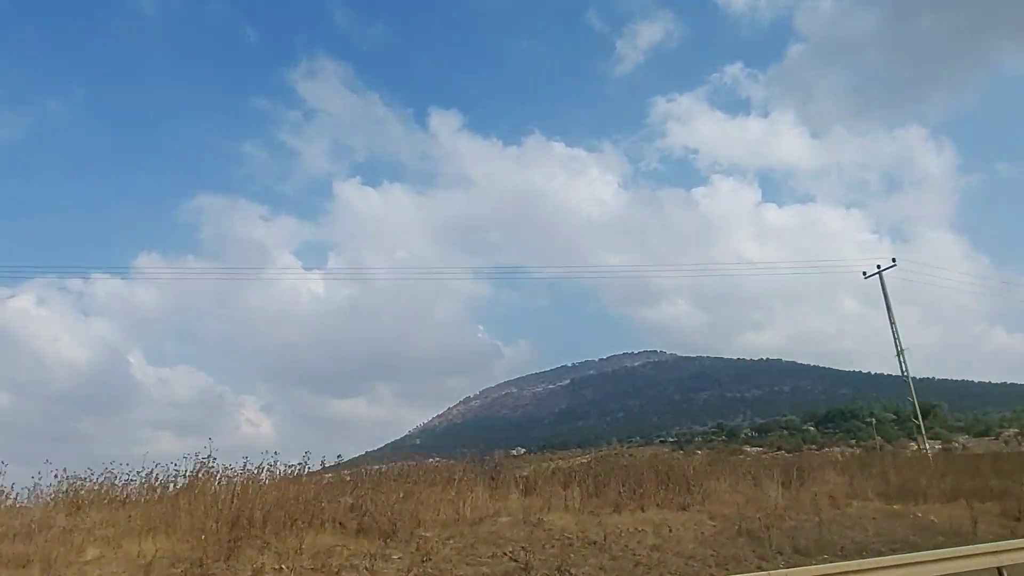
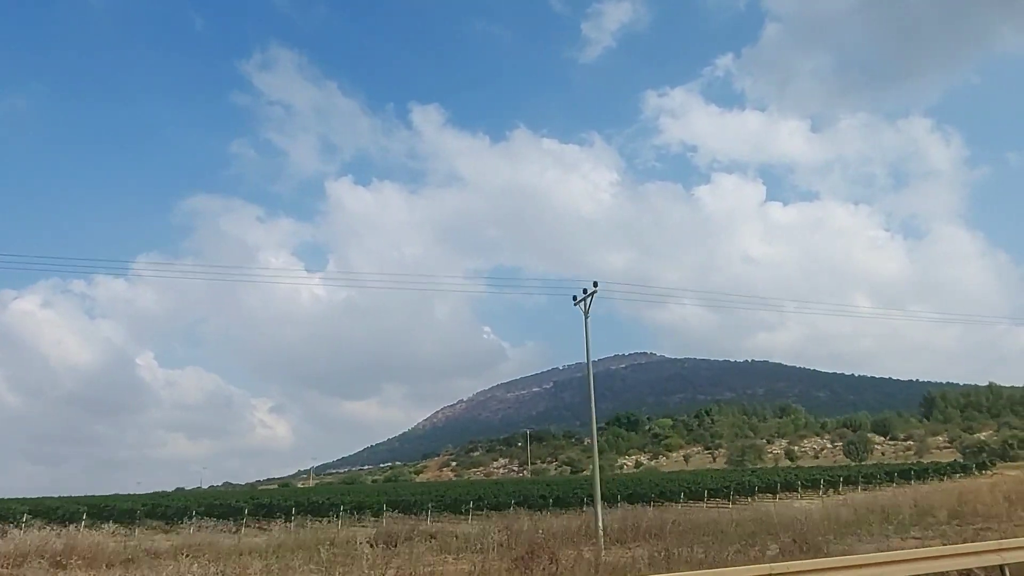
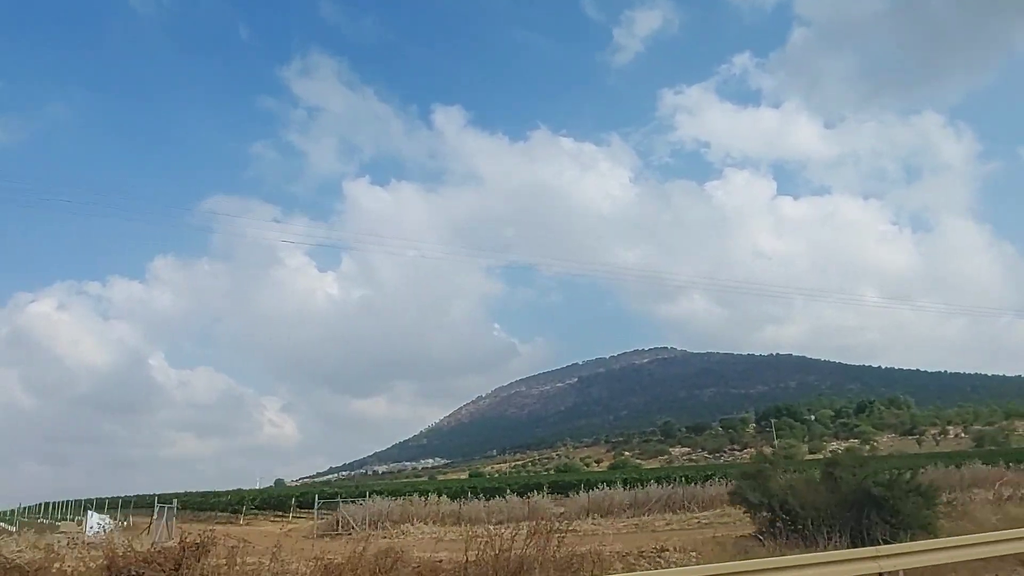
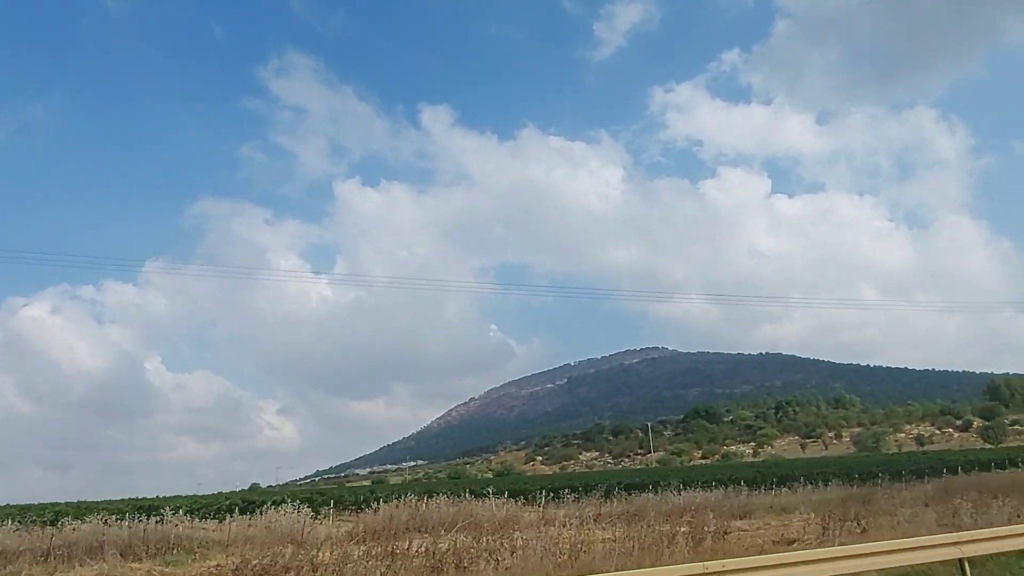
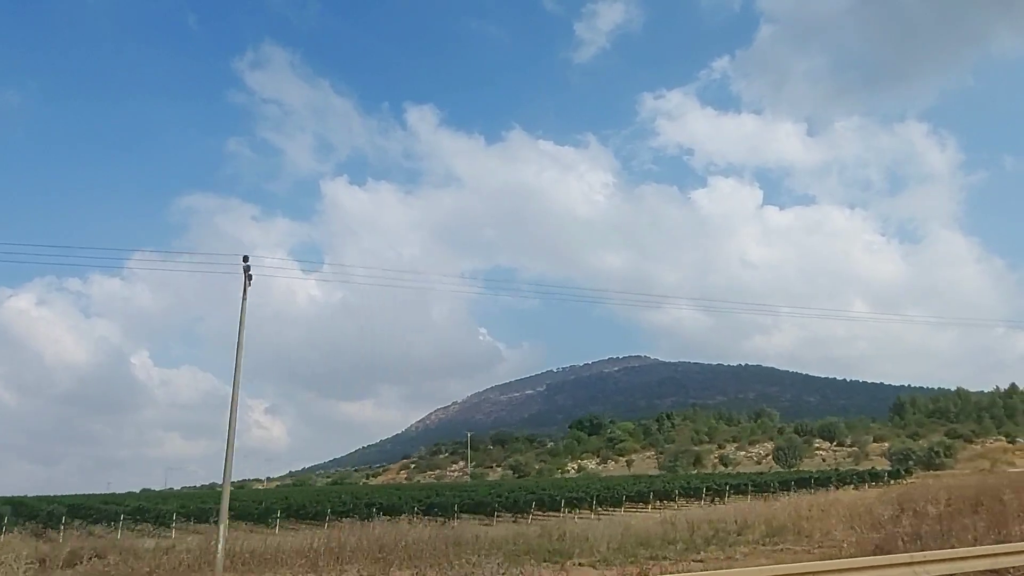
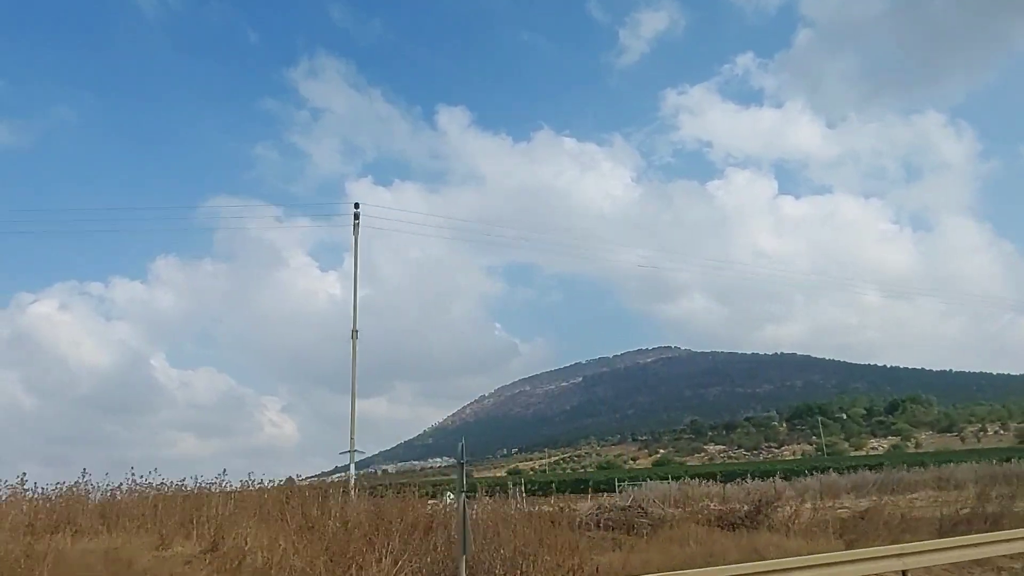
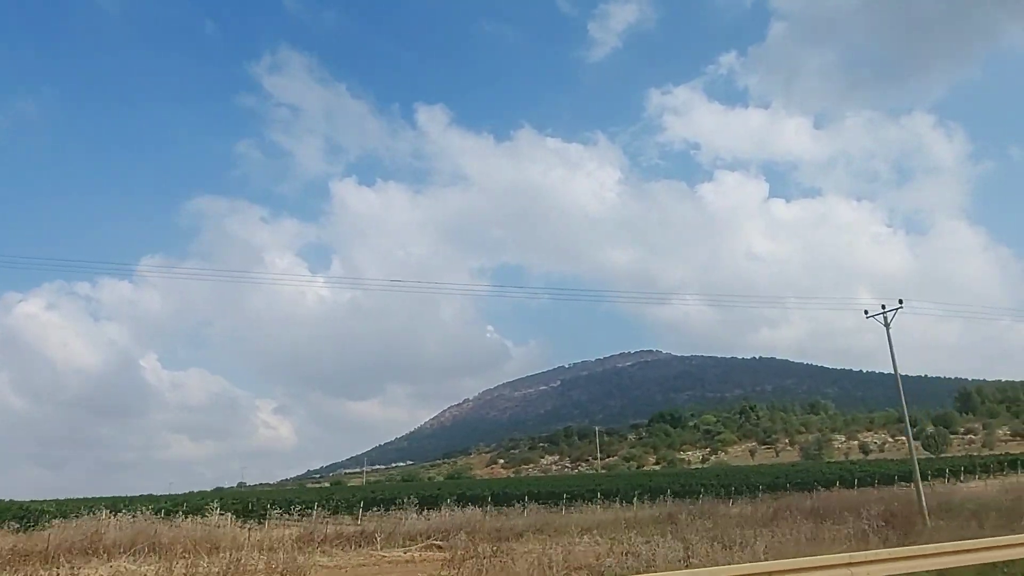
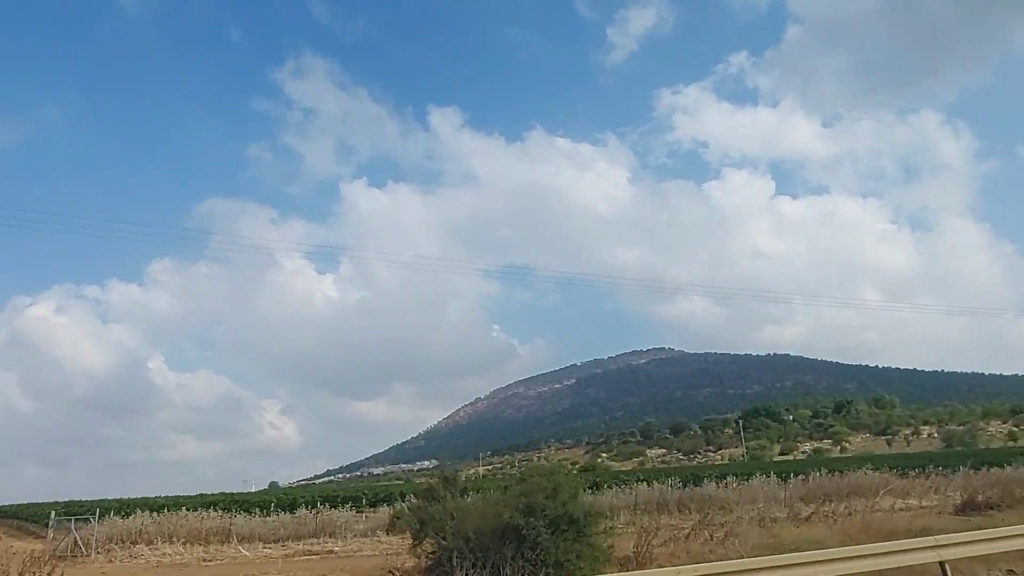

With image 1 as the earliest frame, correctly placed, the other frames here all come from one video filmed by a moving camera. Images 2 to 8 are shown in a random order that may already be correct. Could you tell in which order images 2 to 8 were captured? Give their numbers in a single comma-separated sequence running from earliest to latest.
6, 3, 8, 4, 7, 2, 5
